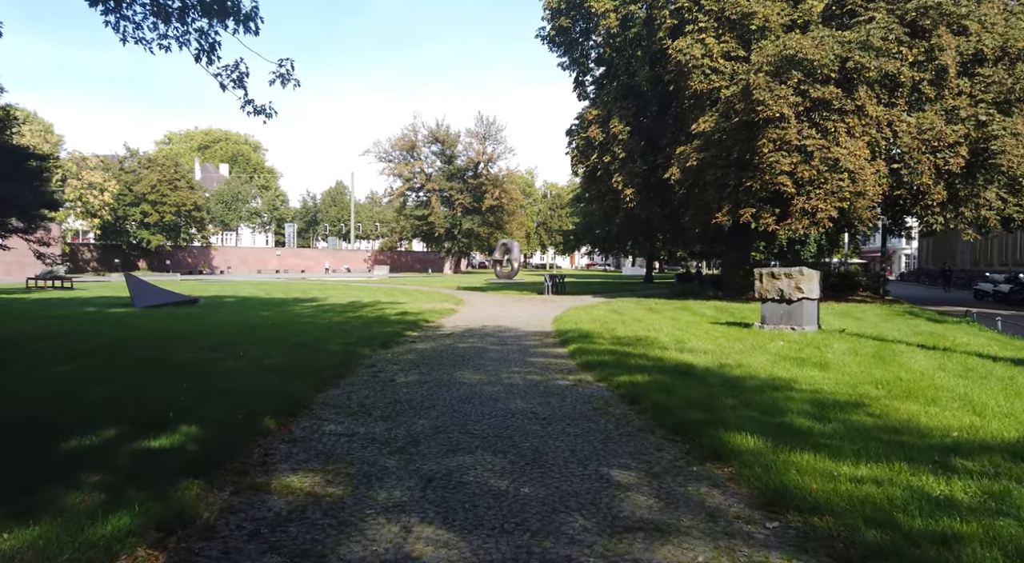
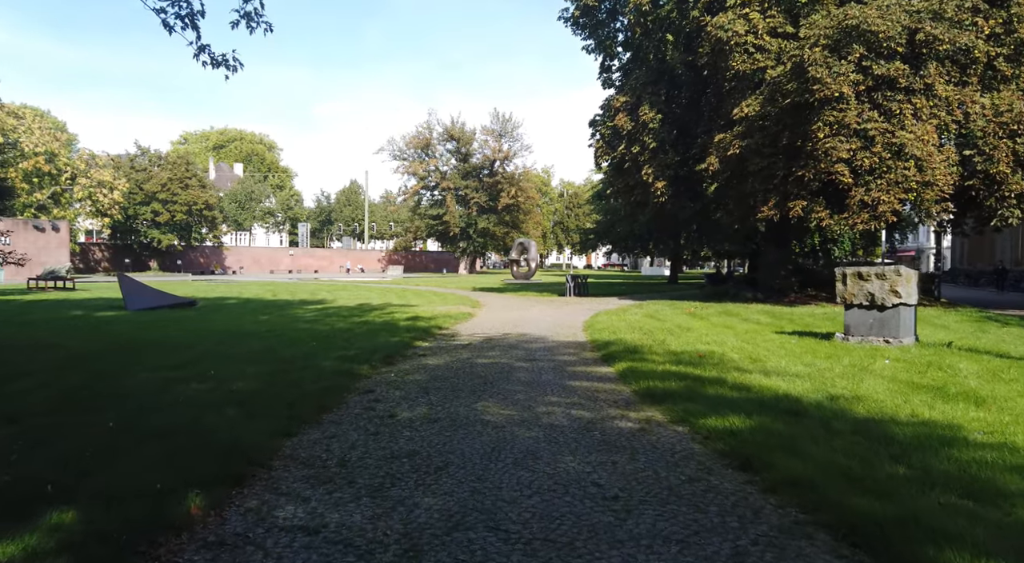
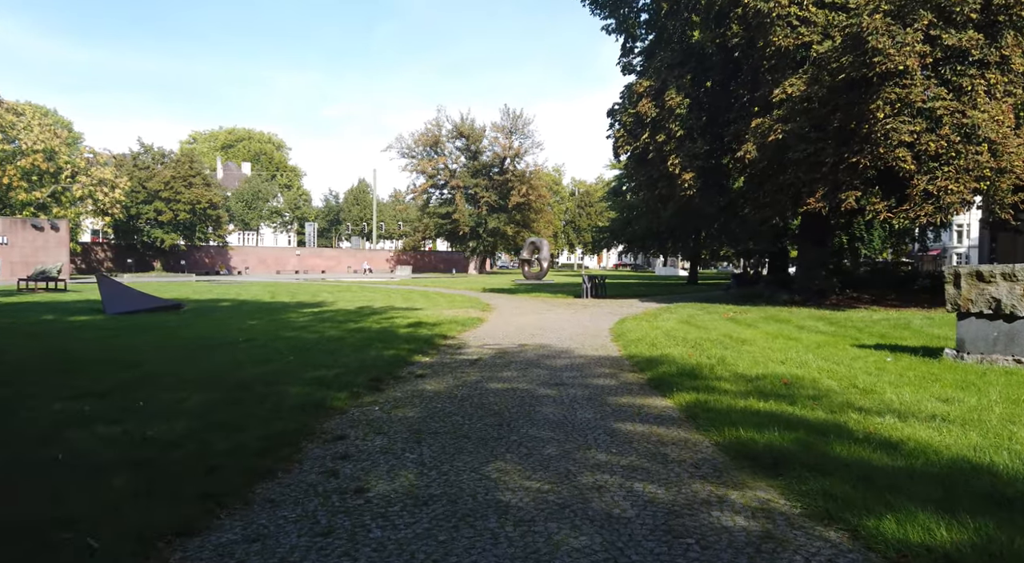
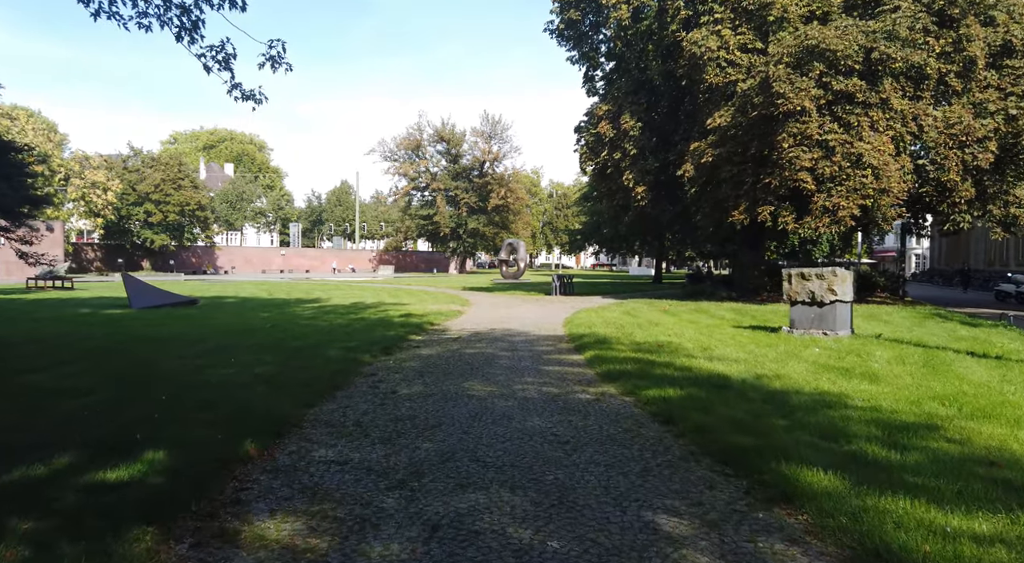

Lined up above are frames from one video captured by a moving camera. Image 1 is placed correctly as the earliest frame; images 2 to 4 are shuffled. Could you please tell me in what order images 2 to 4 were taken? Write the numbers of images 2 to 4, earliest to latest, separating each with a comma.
4, 2, 3
